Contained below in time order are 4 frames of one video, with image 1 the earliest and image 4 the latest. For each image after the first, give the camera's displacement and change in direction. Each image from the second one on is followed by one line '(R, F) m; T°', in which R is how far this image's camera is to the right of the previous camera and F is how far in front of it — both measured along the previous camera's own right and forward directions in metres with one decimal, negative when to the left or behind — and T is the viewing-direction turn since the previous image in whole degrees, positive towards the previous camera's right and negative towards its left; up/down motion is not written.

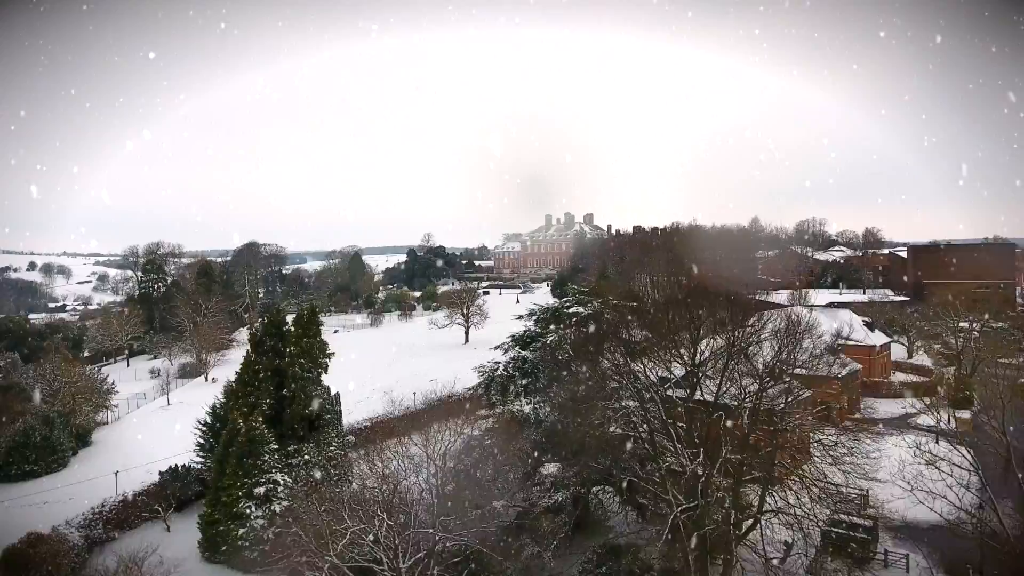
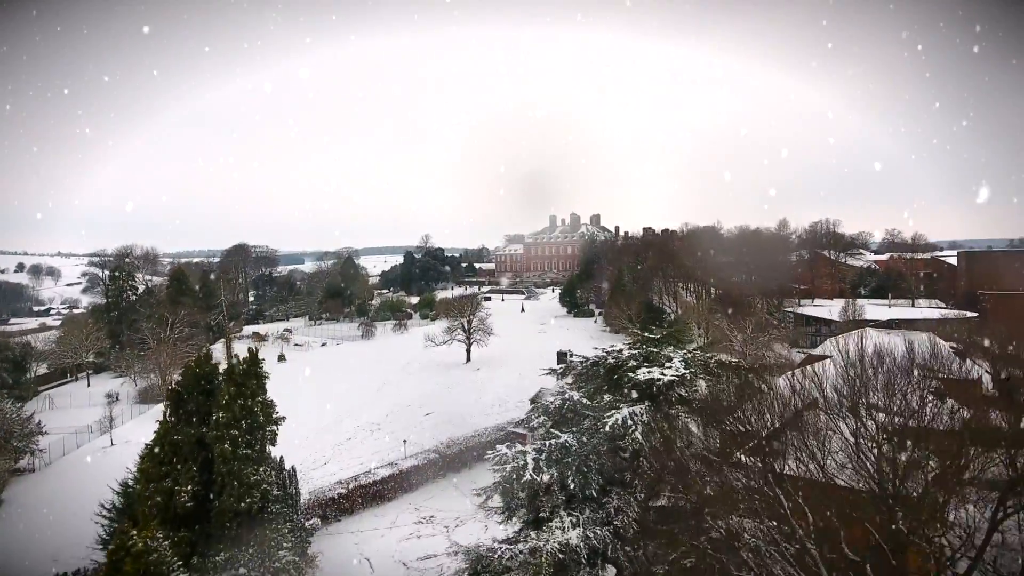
(-0.5, +4.4) m; 0°
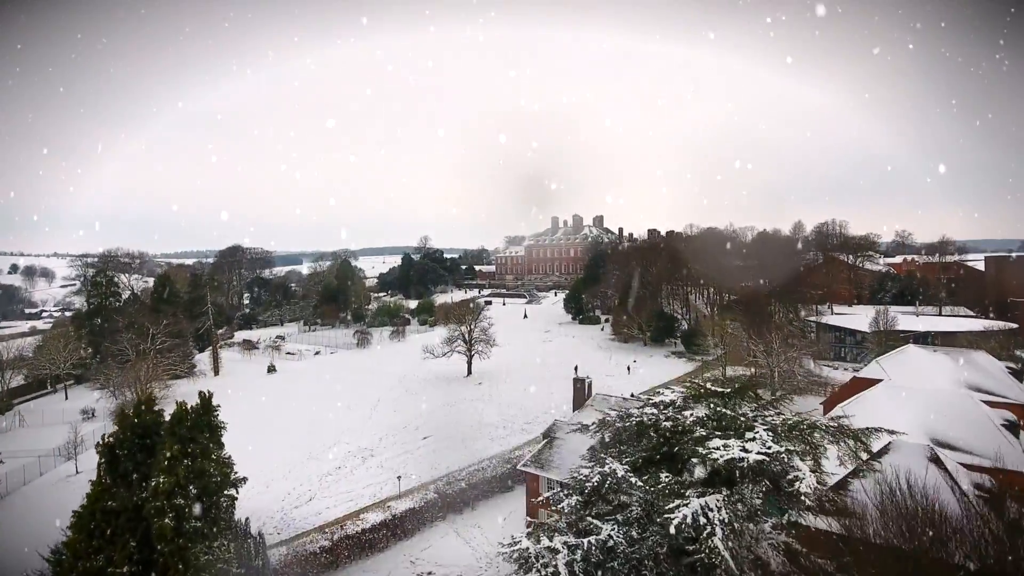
(-0.3, +2.1) m; 0°
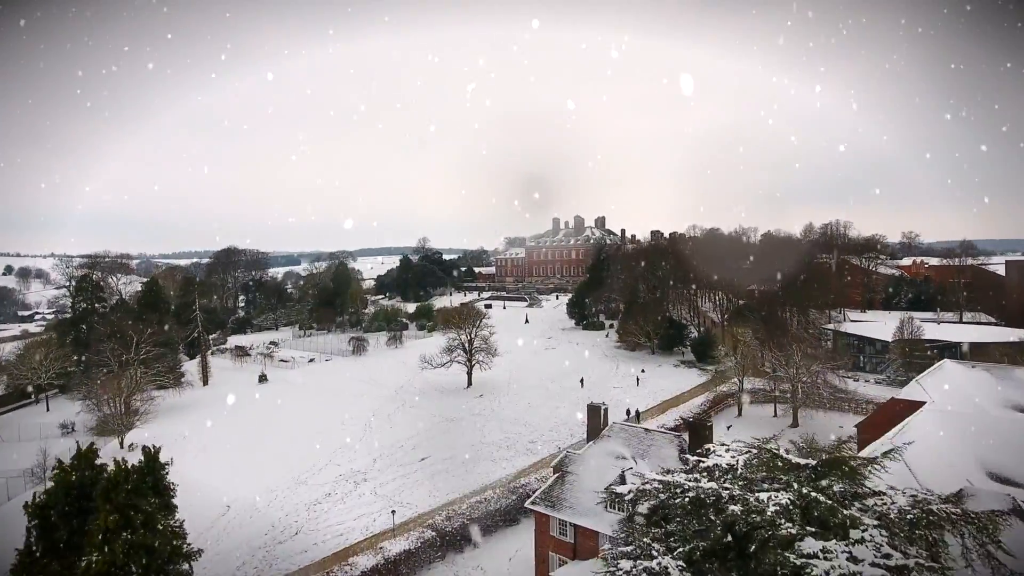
(-0.2, +1.5) m; 0°
